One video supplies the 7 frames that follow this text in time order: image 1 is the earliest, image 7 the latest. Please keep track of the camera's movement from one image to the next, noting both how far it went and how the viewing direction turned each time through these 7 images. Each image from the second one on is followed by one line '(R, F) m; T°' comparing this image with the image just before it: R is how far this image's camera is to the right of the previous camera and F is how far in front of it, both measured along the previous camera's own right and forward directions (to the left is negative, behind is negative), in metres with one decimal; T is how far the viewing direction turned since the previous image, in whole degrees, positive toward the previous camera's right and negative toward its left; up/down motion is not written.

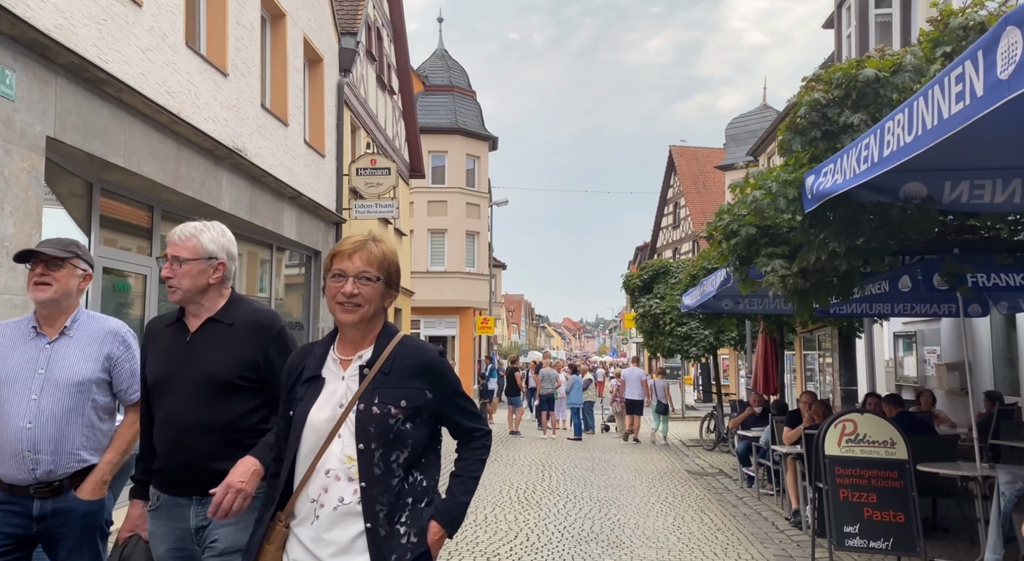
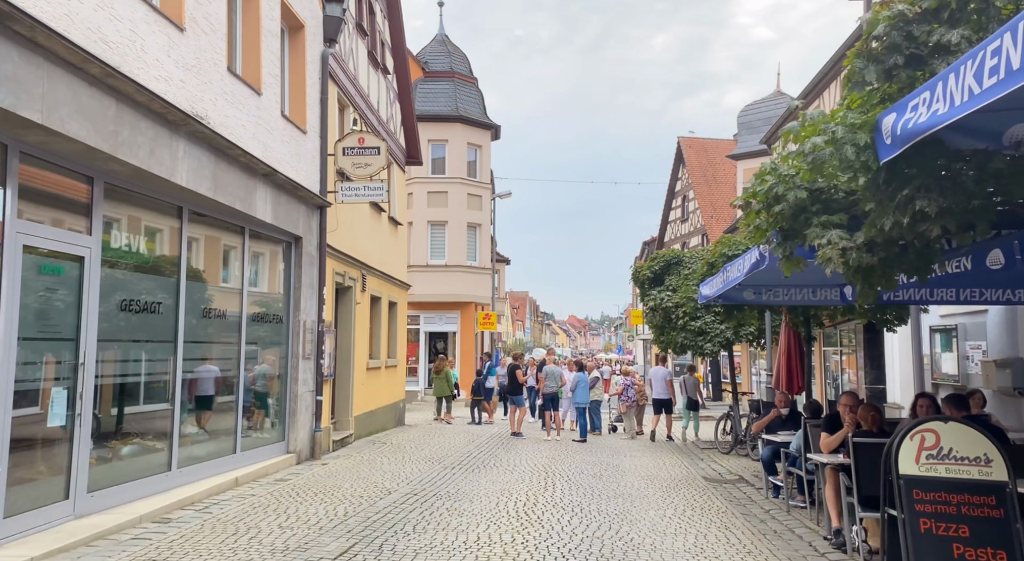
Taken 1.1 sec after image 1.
(+0.1, +1.0) m; 0°
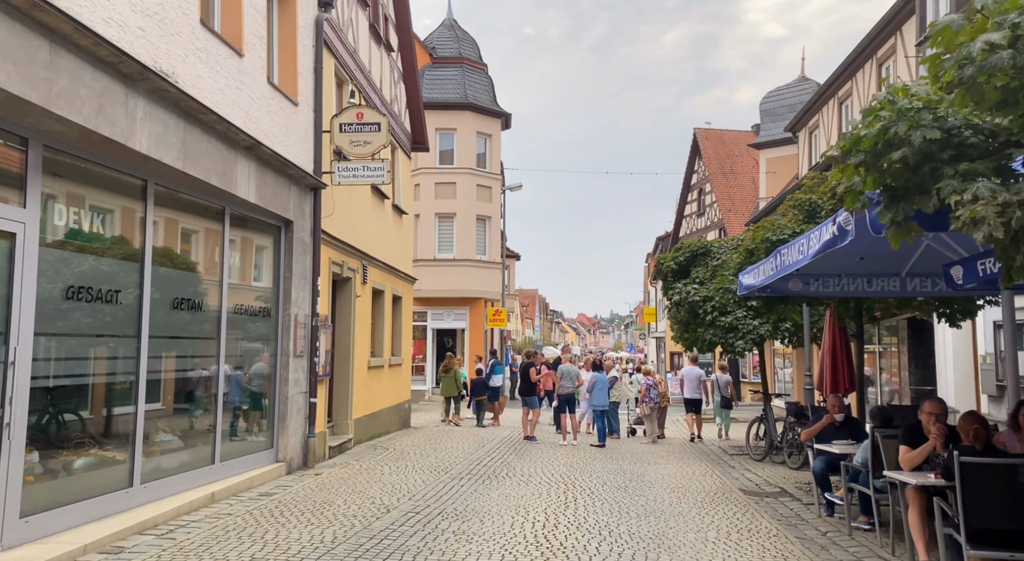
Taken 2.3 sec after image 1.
(-0.1, +1.1) m; -1°
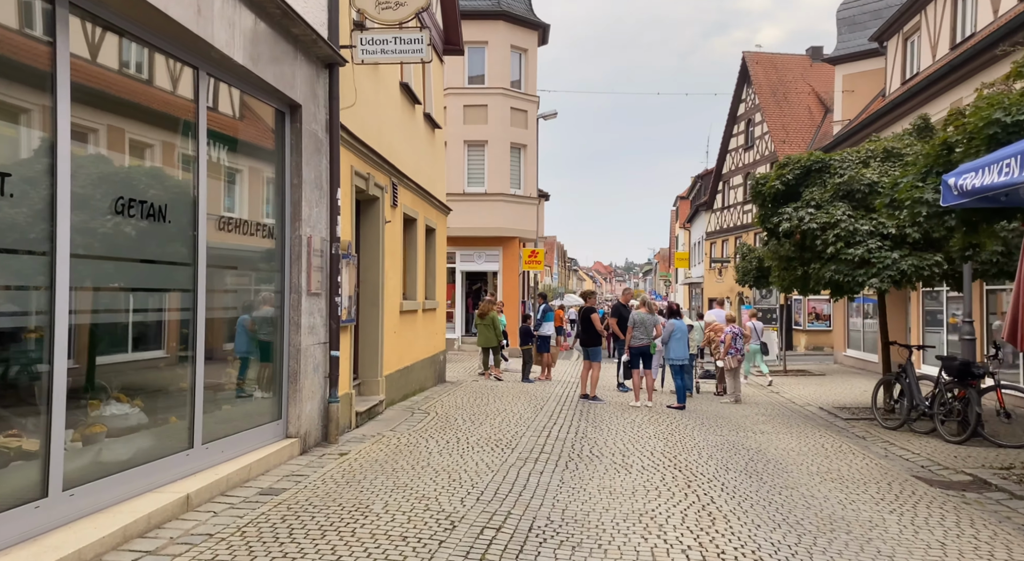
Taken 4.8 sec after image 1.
(-0.7, +2.8) m; -1°
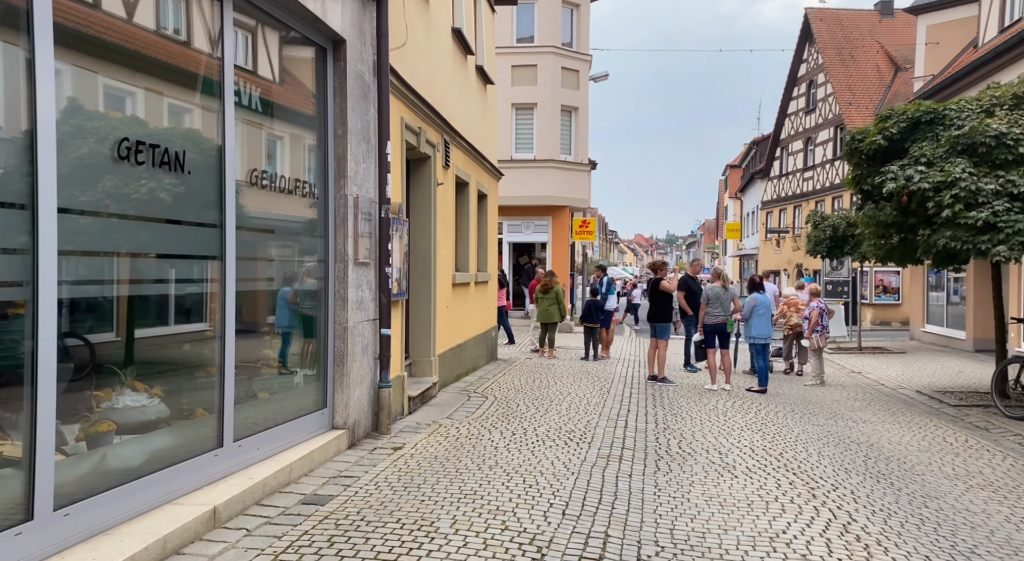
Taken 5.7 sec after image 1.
(-0.3, +1.1) m; -3°
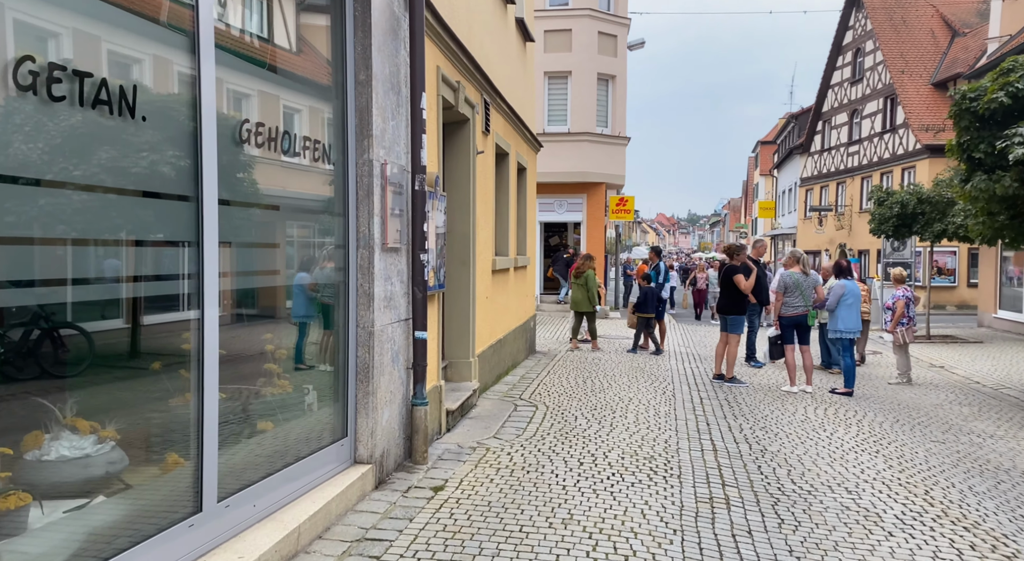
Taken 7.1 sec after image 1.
(-0.3, +1.5) m; -1°
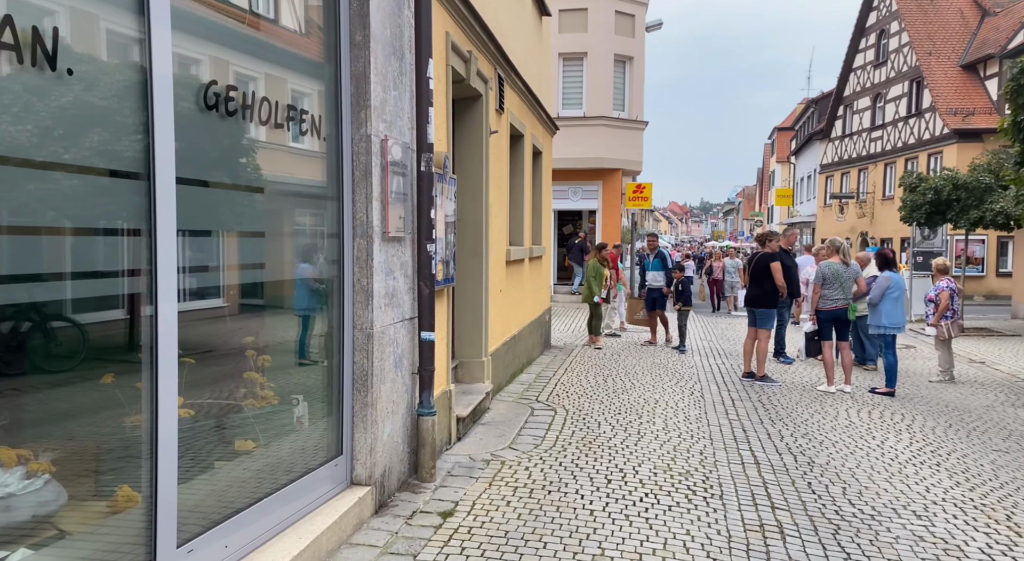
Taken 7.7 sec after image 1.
(0.0, +0.7) m; -1°
